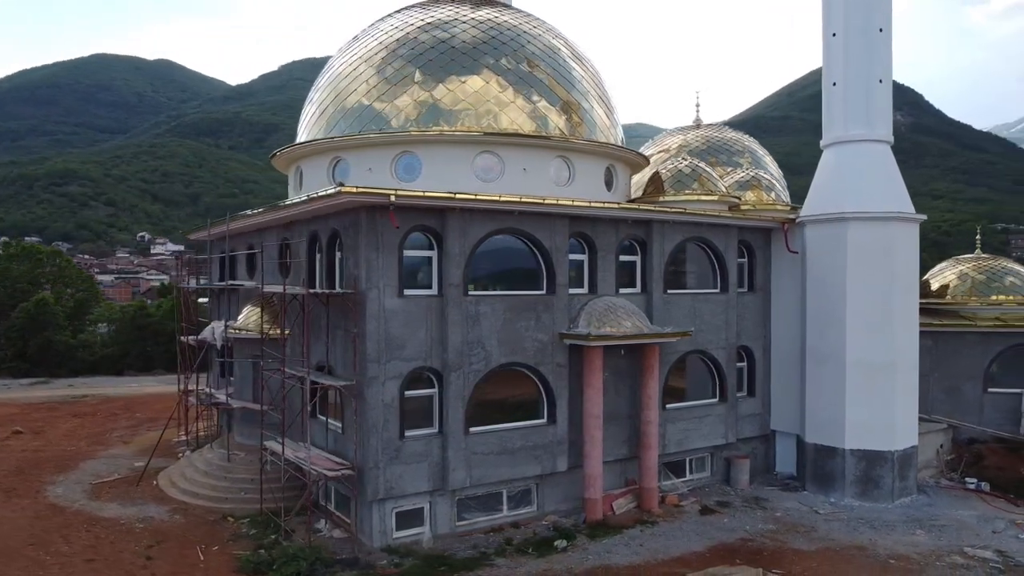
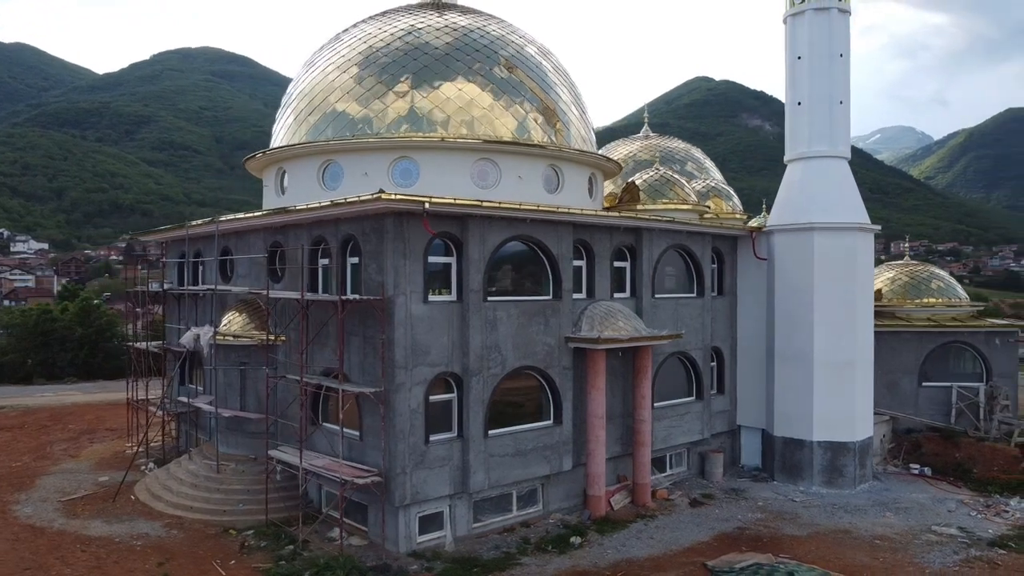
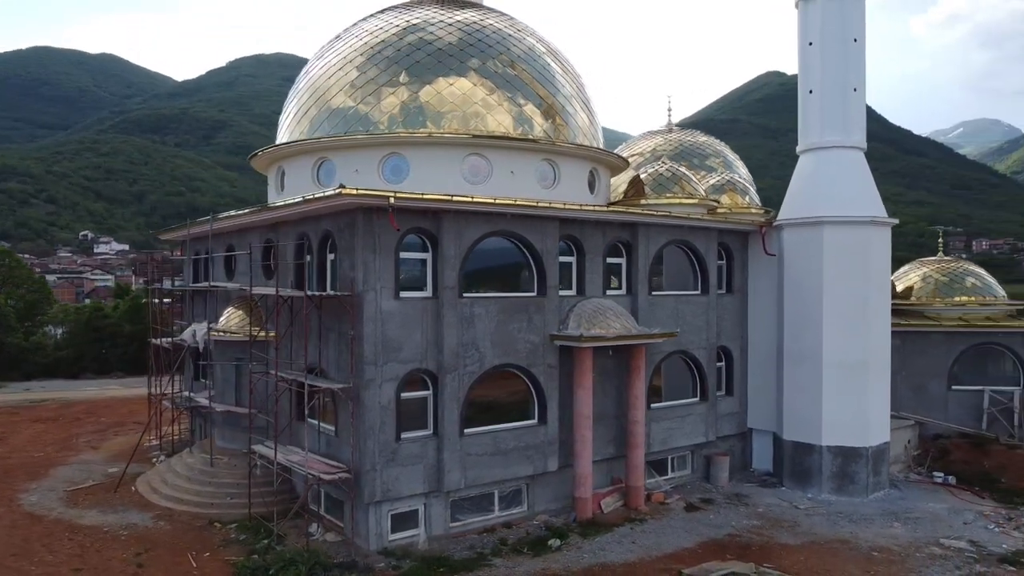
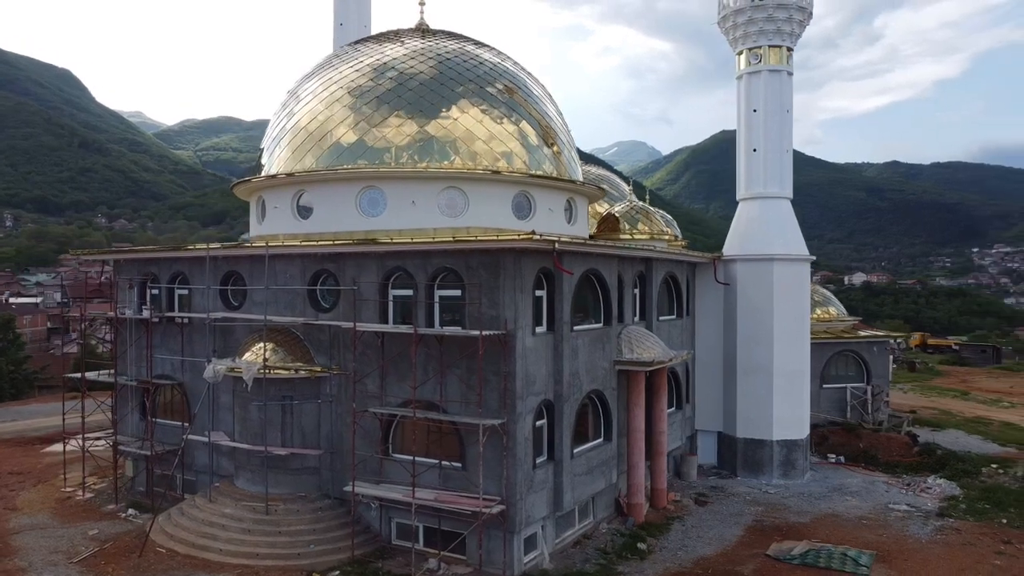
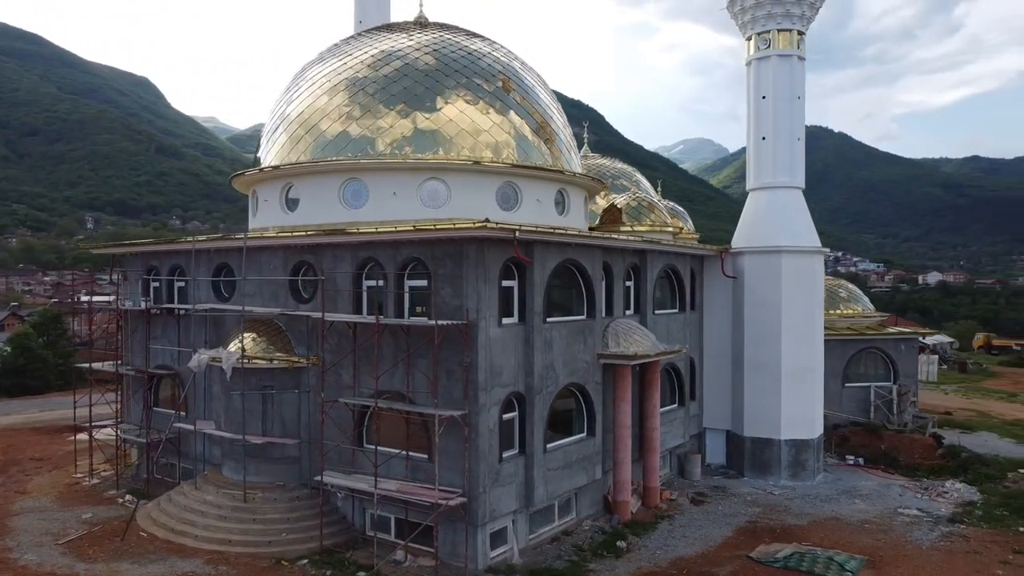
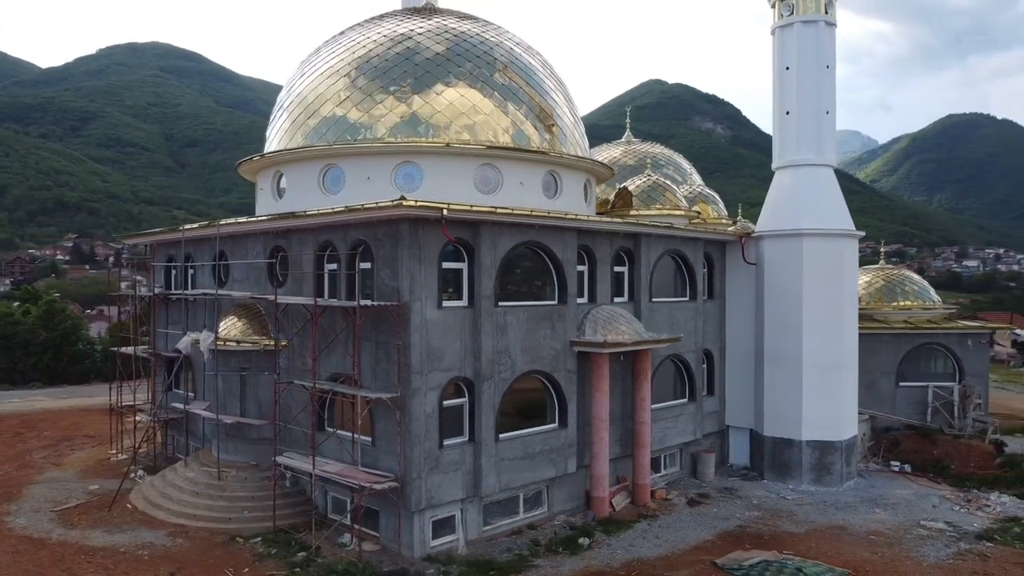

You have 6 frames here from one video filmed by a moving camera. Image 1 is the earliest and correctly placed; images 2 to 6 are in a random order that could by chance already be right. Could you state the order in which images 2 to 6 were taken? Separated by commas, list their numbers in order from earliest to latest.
3, 2, 6, 5, 4
